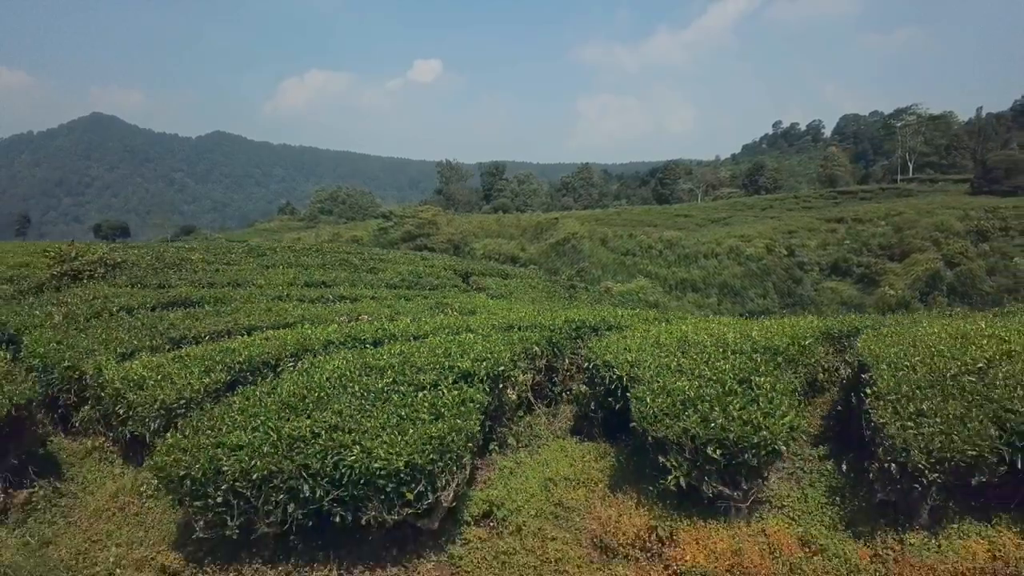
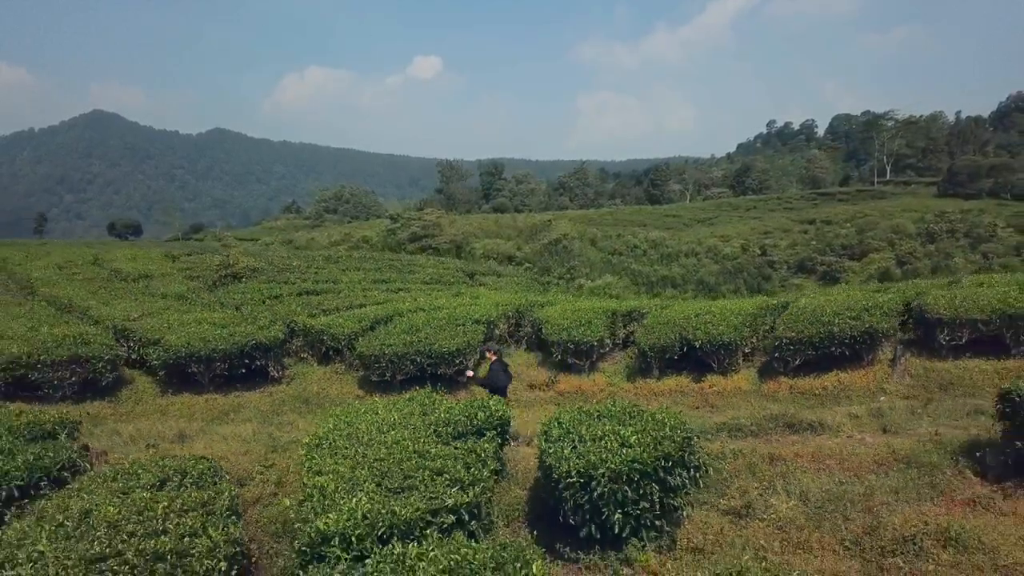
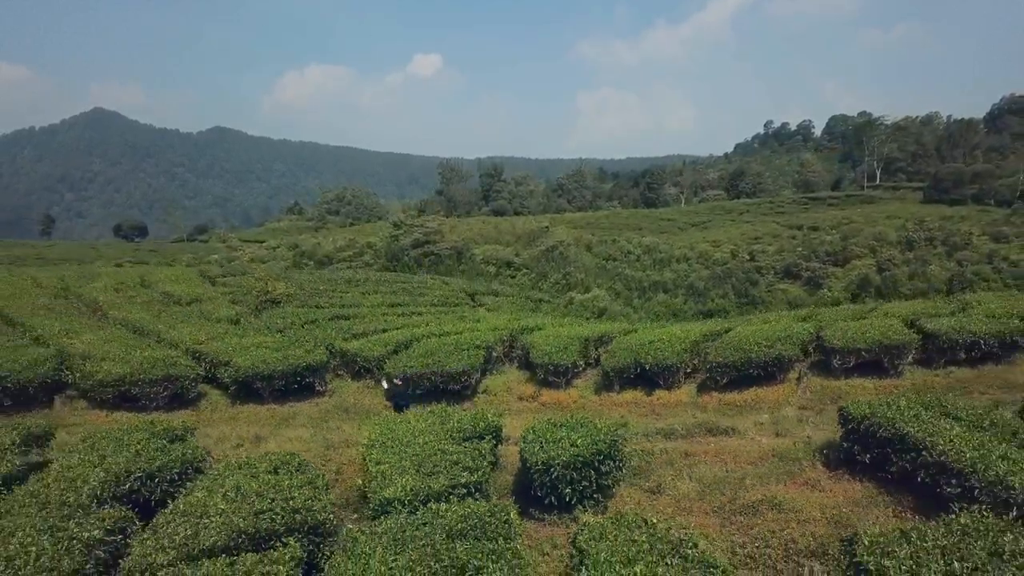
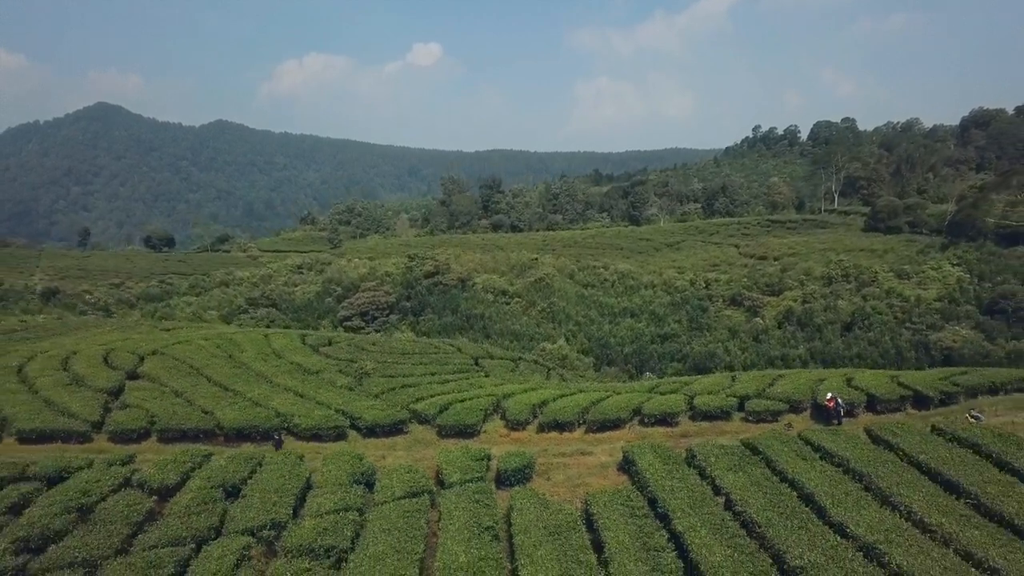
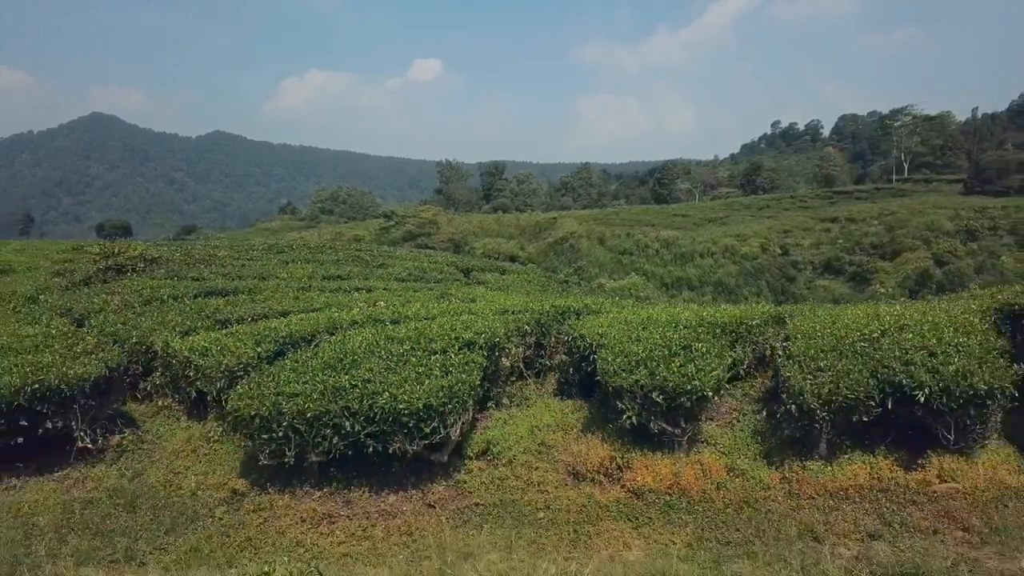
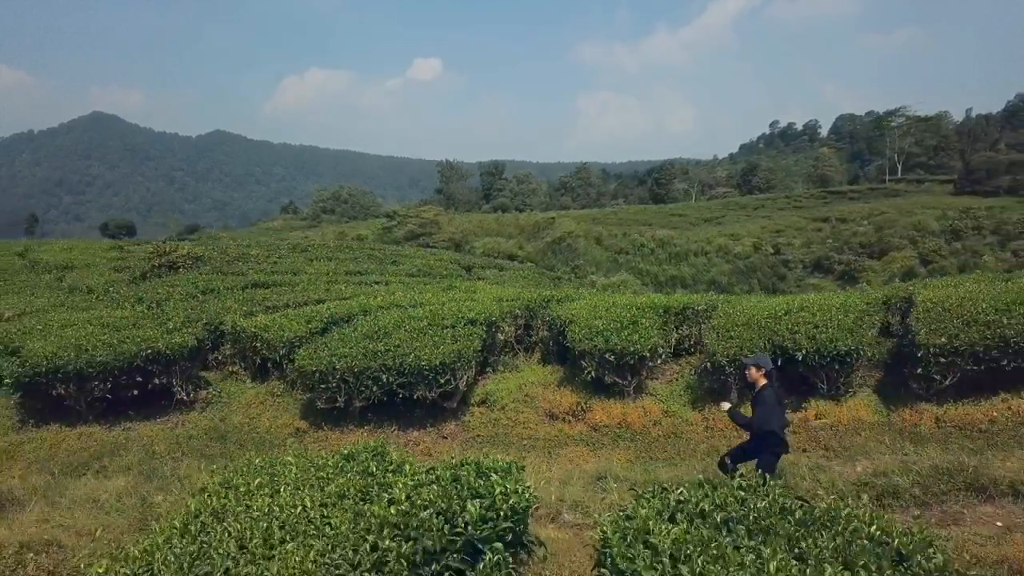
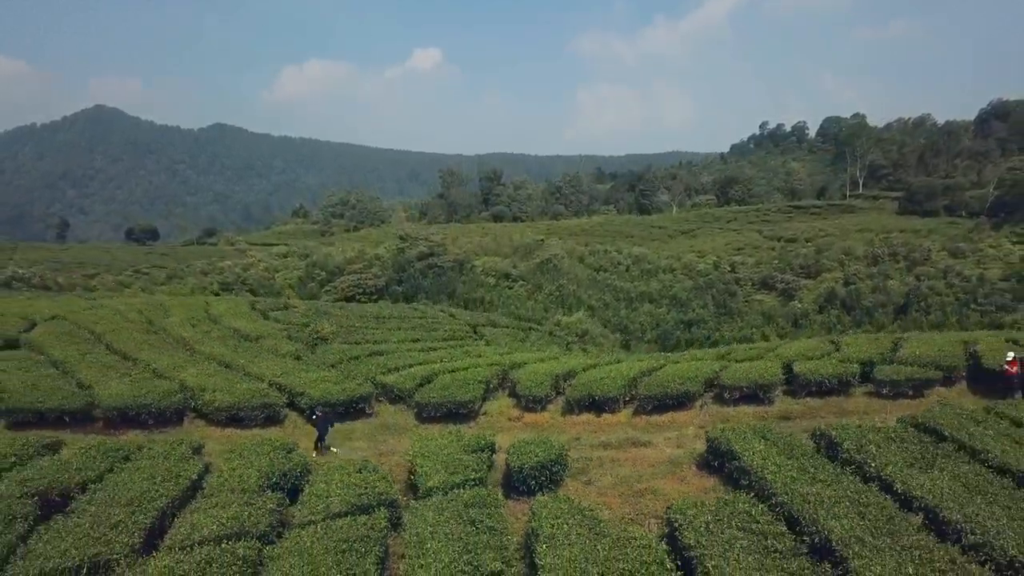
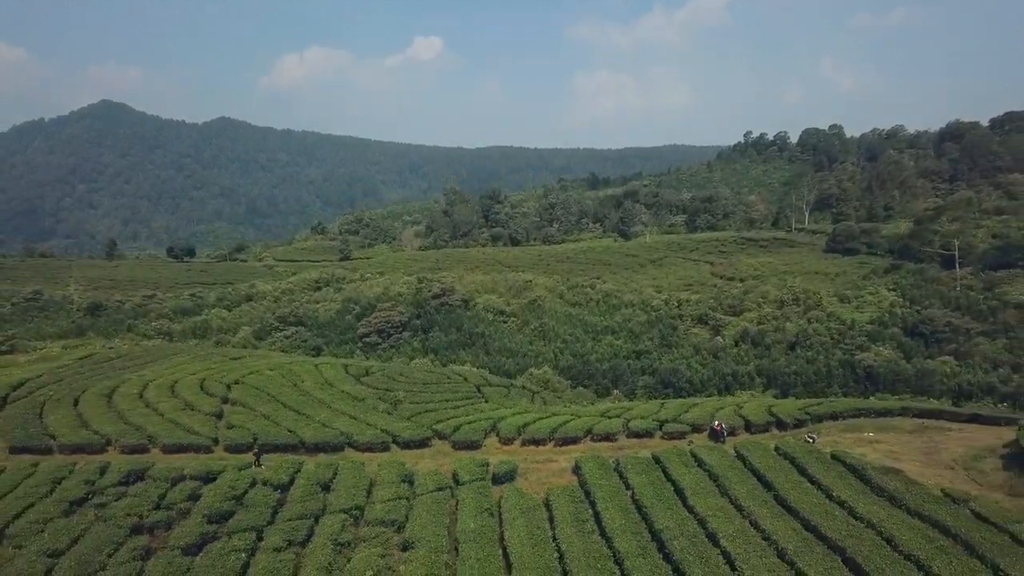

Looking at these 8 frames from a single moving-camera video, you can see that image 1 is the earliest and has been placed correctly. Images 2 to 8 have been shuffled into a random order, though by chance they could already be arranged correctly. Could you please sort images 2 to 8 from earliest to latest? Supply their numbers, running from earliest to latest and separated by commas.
5, 6, 2, 3, 7, 4, 8
